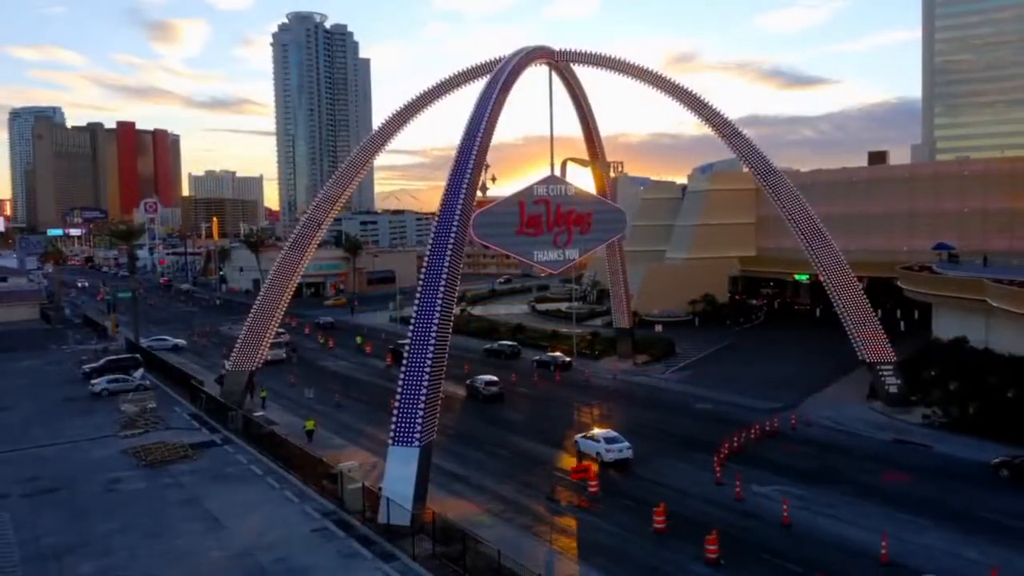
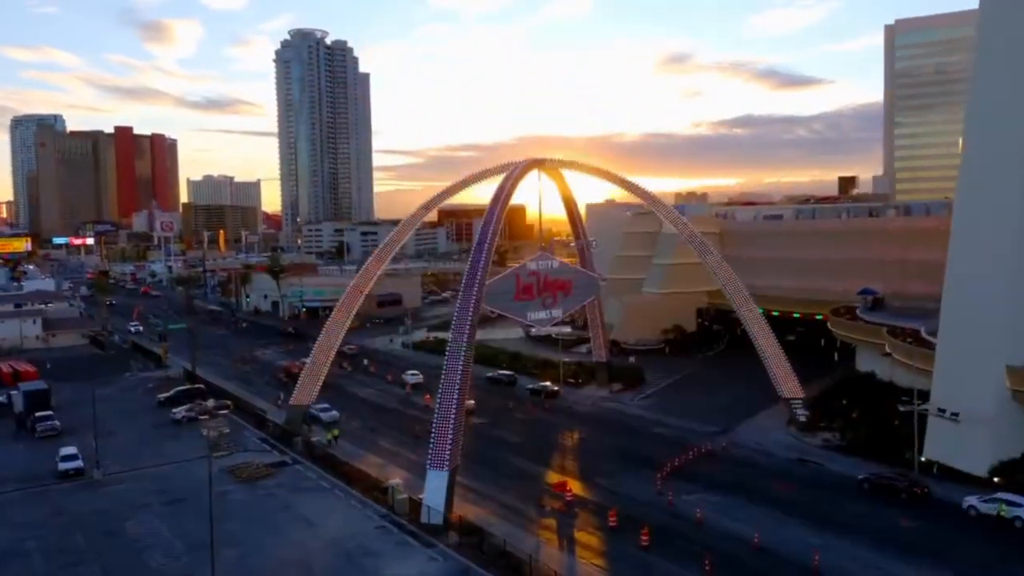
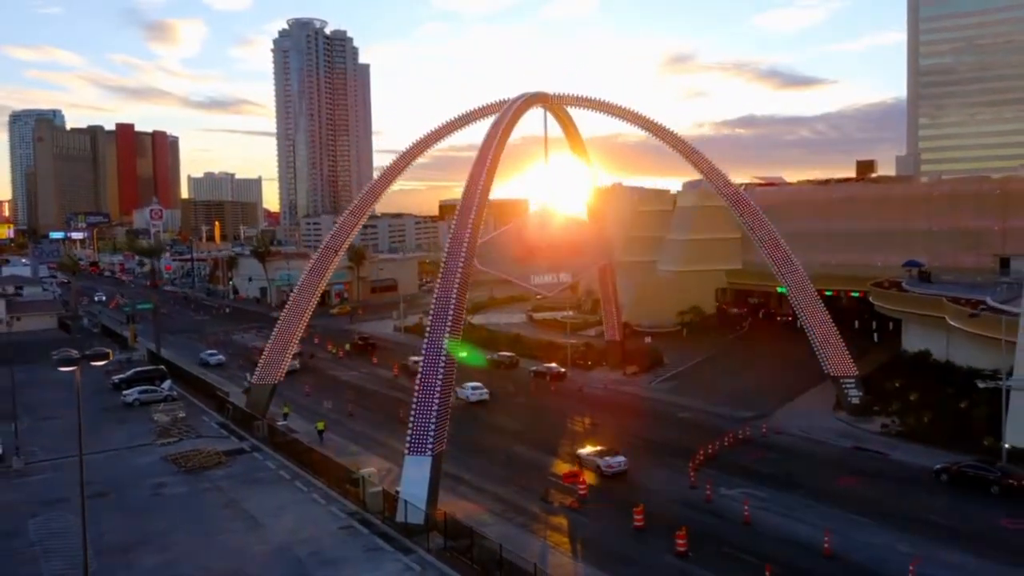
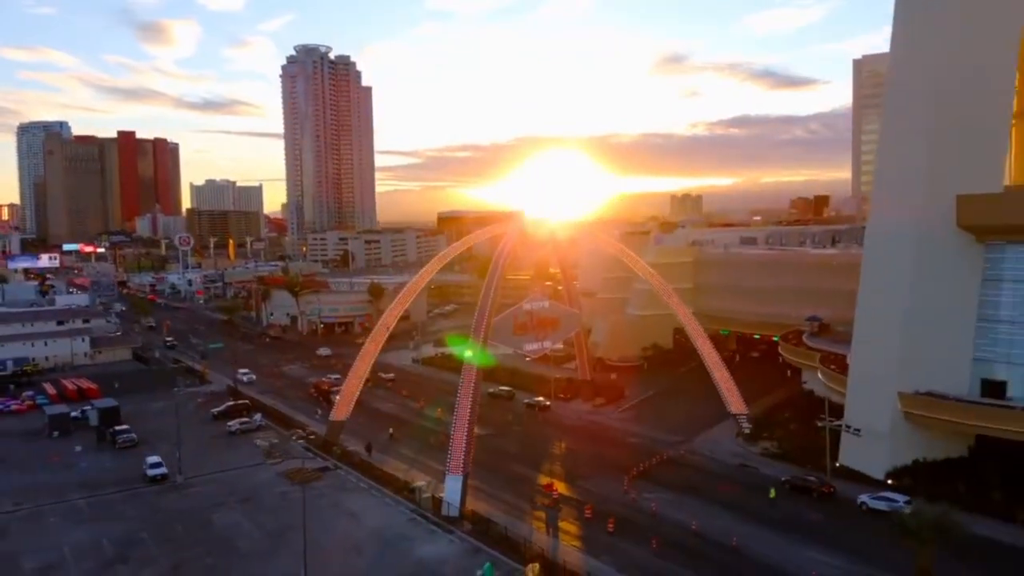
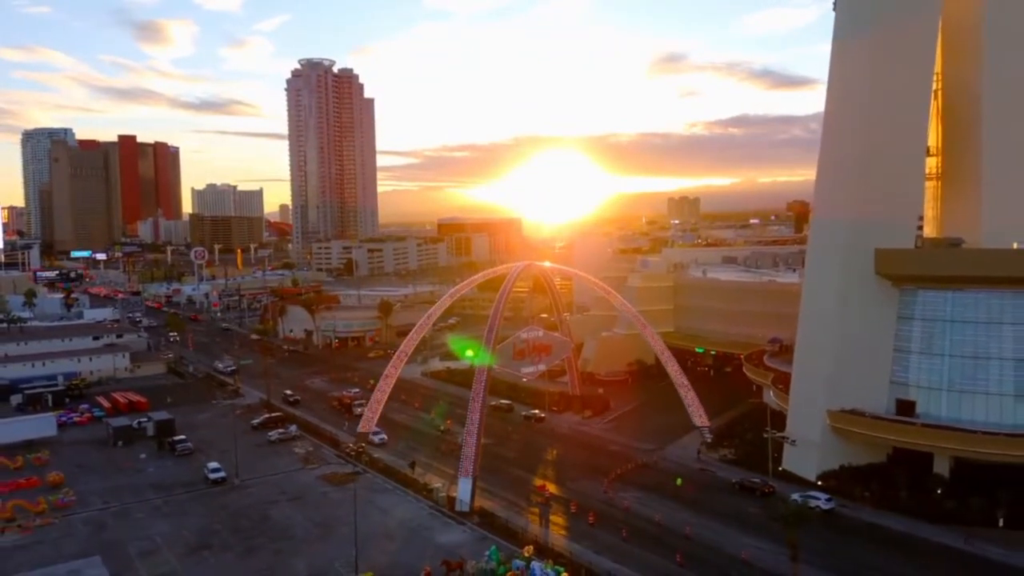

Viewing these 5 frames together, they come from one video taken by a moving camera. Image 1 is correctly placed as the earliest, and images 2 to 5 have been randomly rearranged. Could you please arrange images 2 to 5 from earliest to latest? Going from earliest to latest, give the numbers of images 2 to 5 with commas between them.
3, 2, 4, 5
